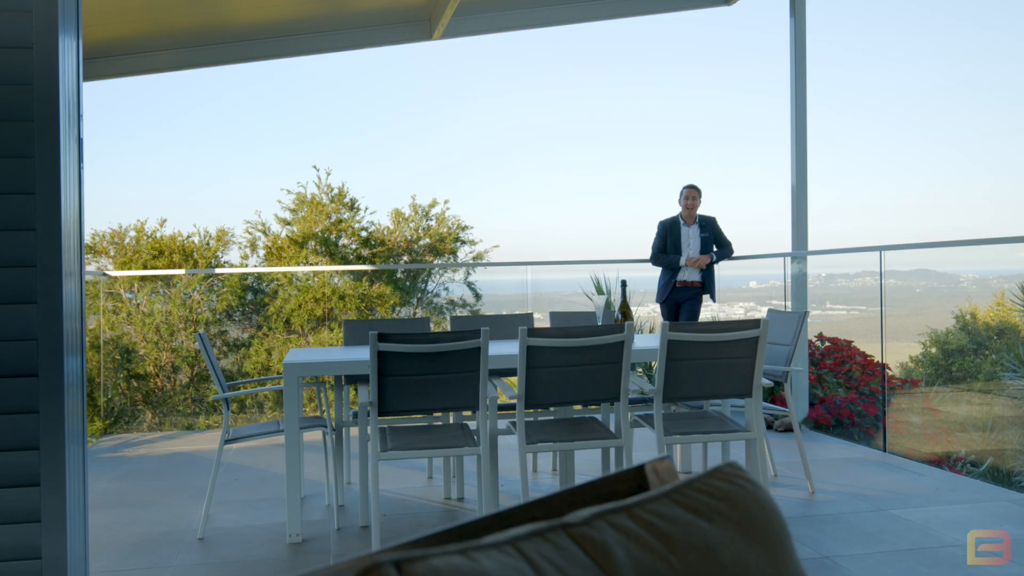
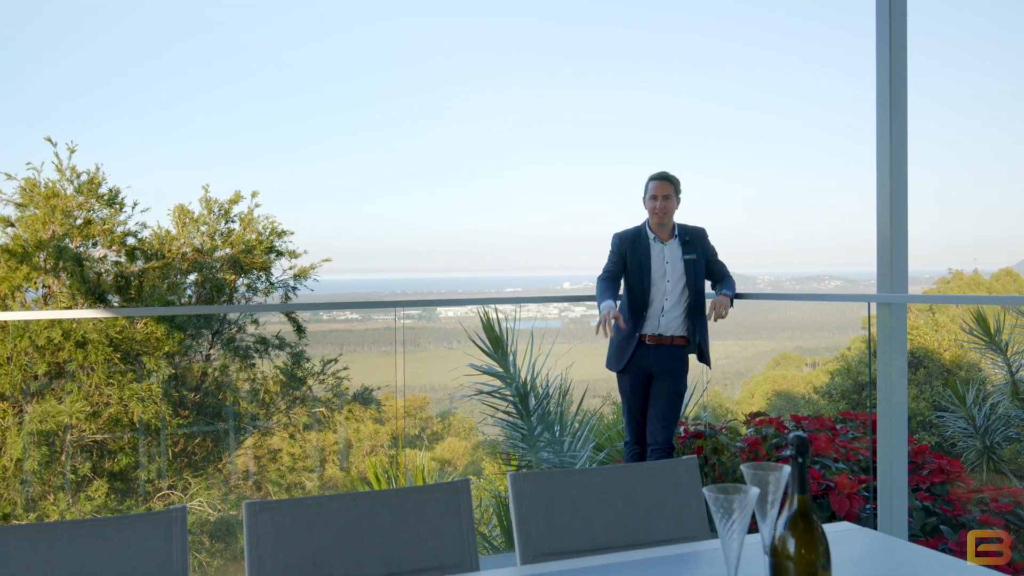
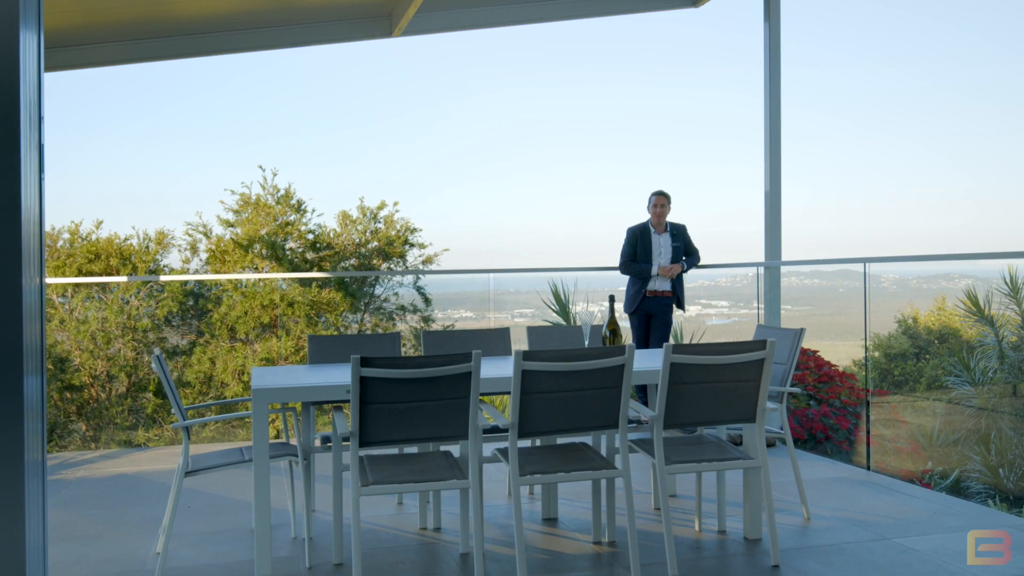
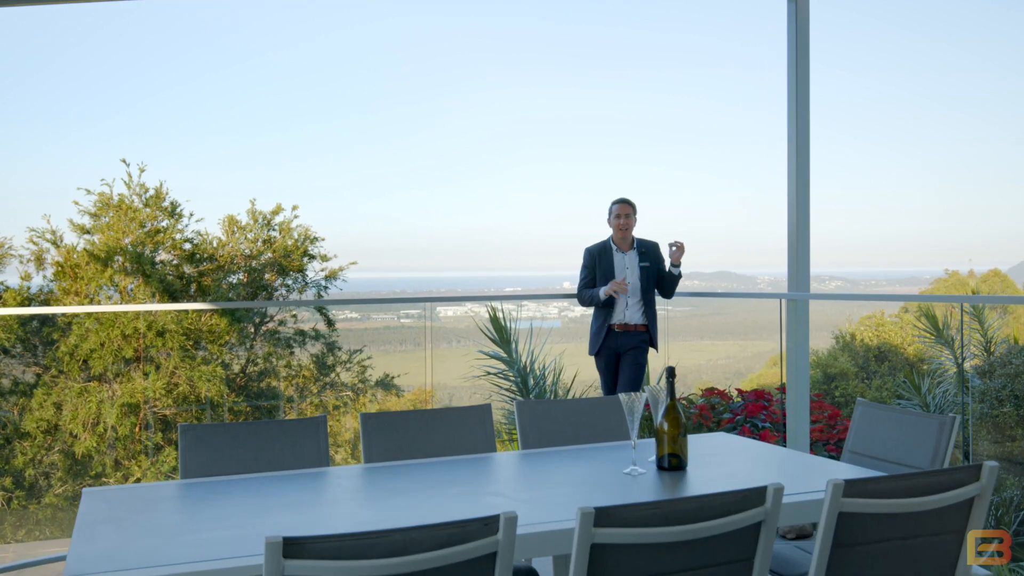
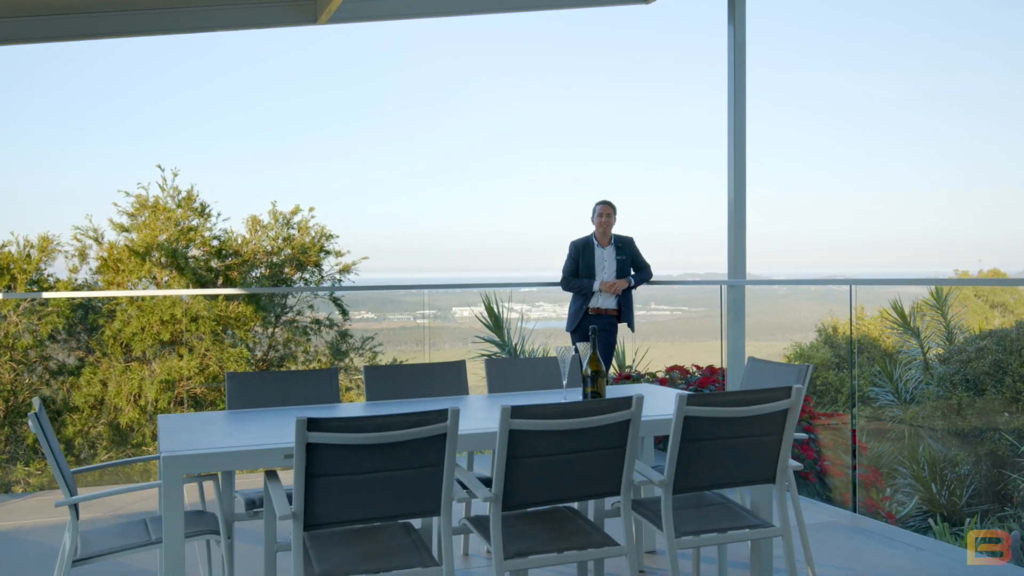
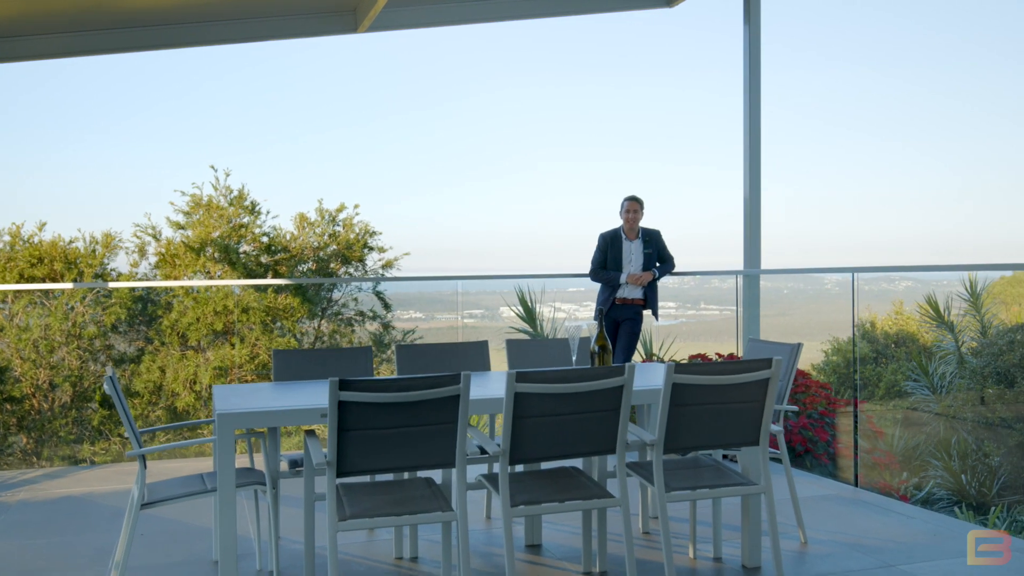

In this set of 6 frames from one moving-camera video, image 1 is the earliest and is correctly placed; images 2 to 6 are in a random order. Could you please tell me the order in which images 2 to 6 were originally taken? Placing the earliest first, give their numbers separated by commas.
3, 6, 5, 4, 2
